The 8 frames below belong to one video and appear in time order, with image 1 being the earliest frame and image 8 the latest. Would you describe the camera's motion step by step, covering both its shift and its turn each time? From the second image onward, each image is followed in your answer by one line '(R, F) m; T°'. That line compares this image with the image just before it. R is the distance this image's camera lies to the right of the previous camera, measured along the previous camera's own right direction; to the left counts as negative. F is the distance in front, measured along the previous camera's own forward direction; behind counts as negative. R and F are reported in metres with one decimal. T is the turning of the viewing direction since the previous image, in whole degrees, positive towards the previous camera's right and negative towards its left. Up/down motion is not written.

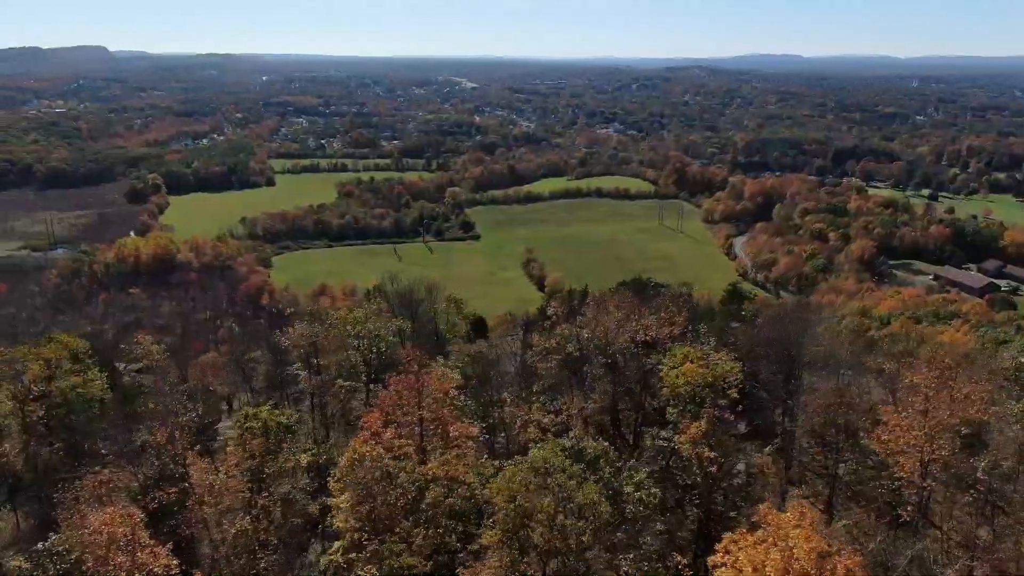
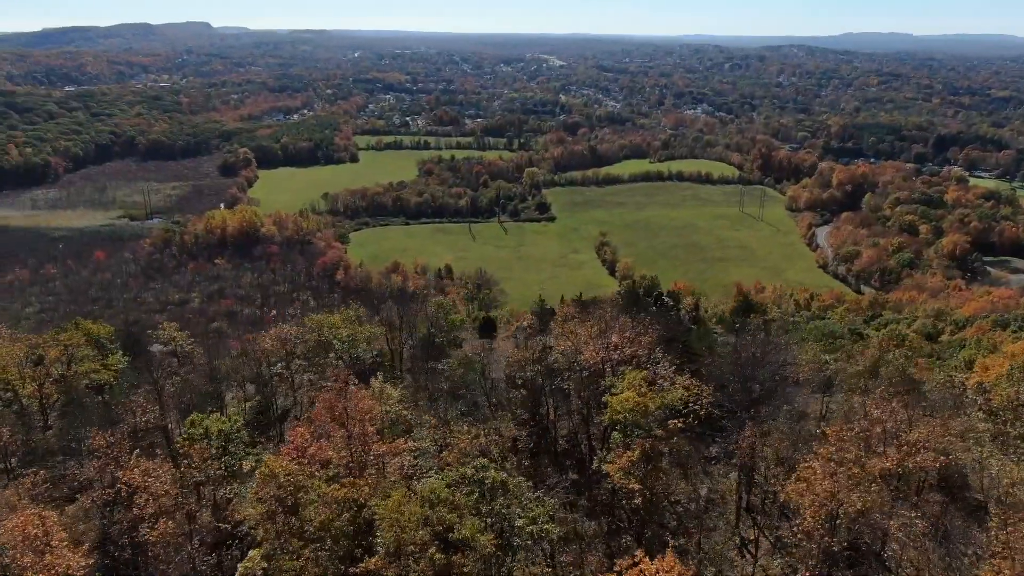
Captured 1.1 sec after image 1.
(+2.0, 0.0) m; -6°
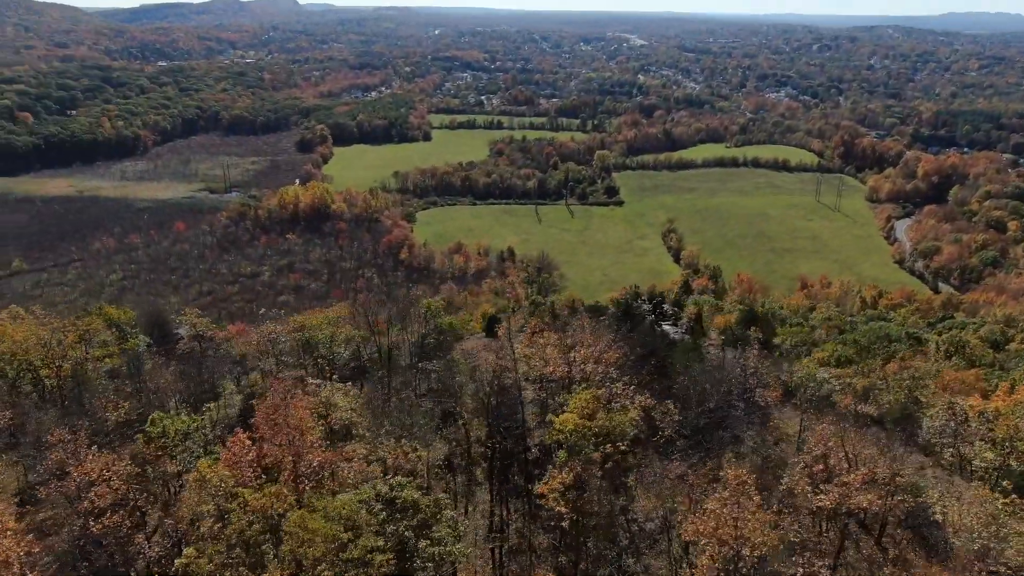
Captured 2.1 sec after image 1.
(+1.8, 0.0) m; -5°
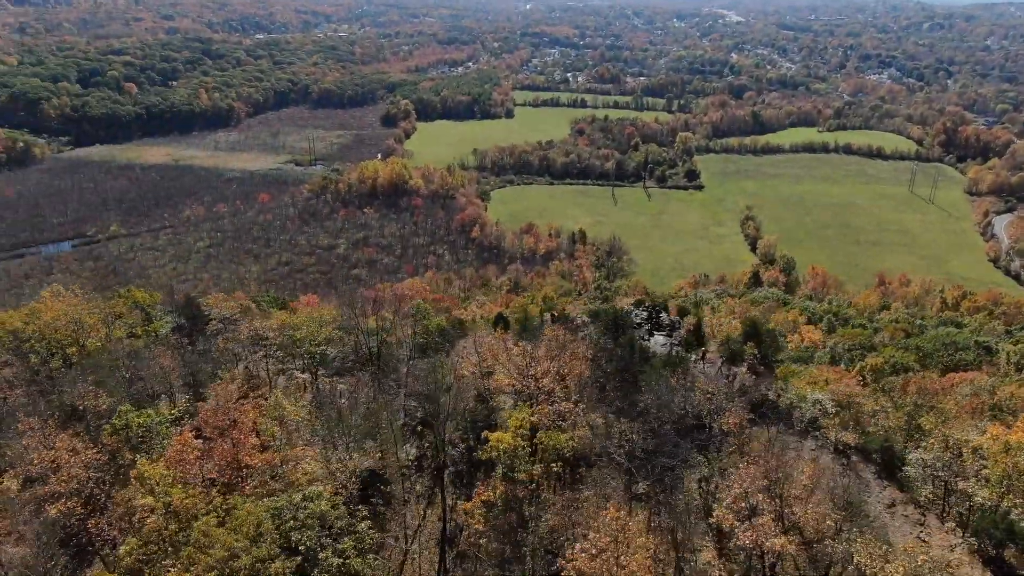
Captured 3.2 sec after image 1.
(+2.1, 0.0) m; -6°
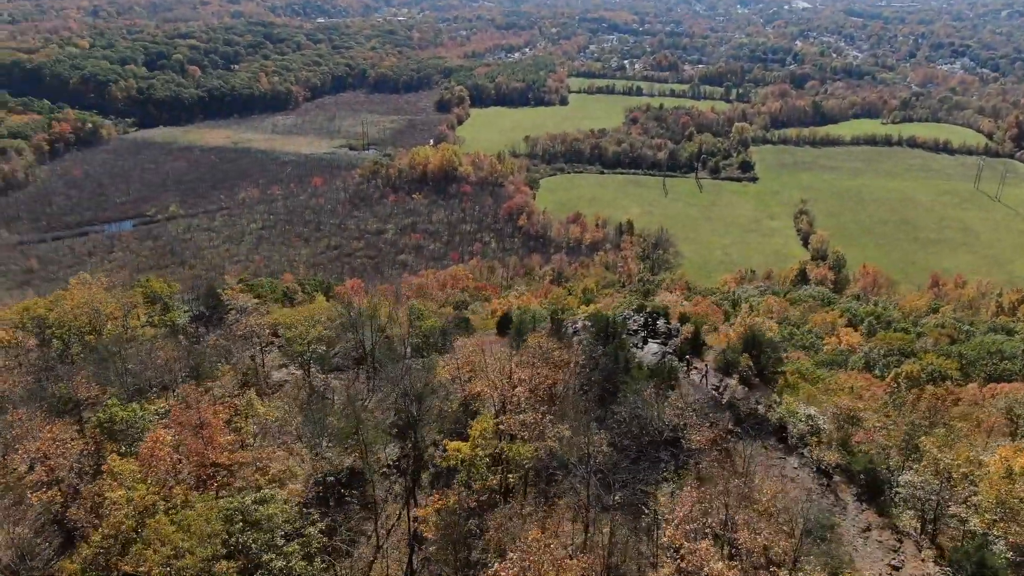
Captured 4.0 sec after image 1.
(+1.3, -0.1) m; -4°
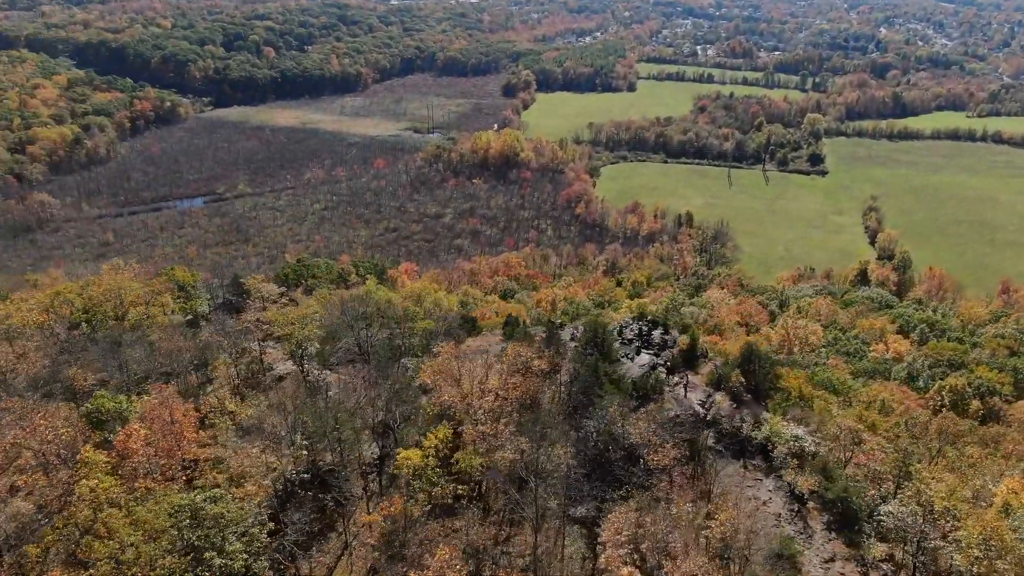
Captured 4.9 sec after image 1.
(+1.6, -0.1) m; -5°
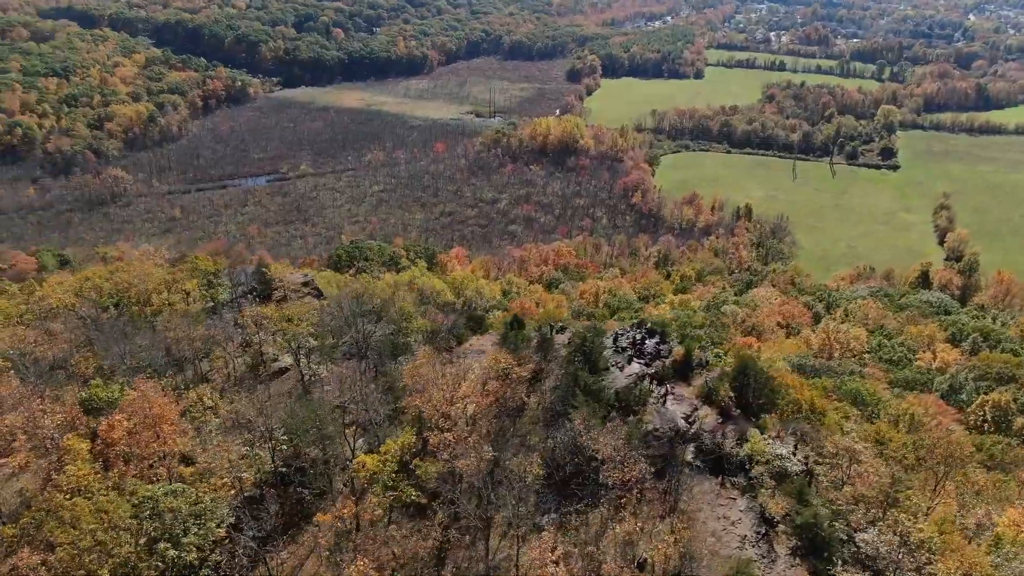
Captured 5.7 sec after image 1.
(+1.6, -0.1) m; -5°
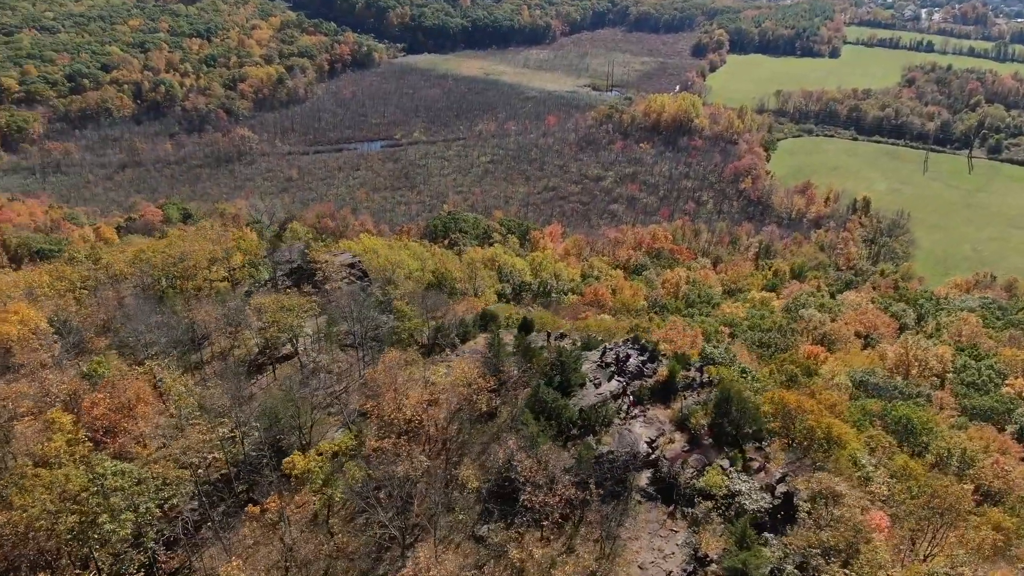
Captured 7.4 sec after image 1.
(+3.0, -0.1) m; -9°
